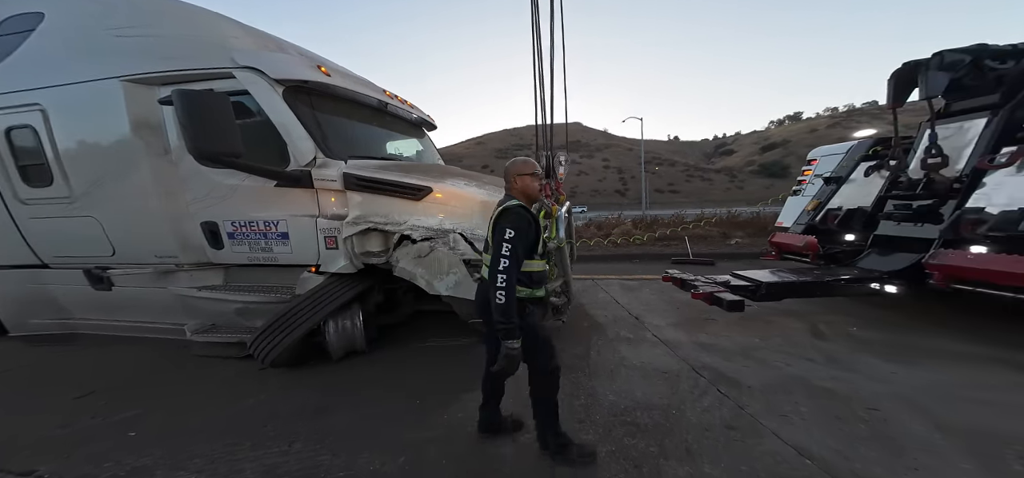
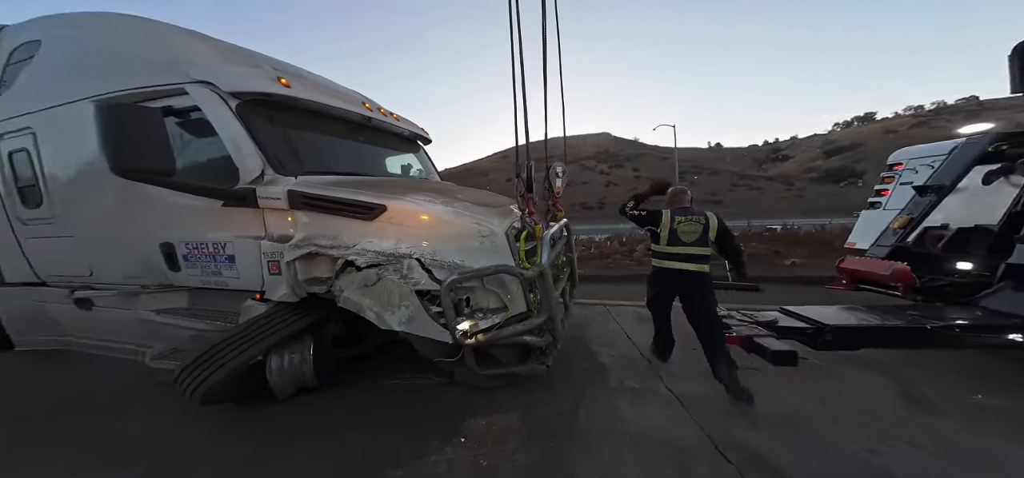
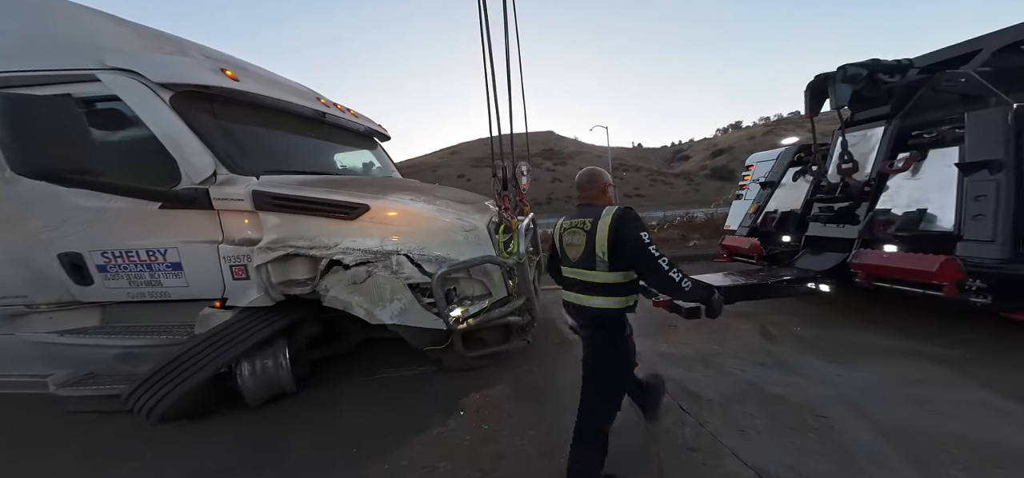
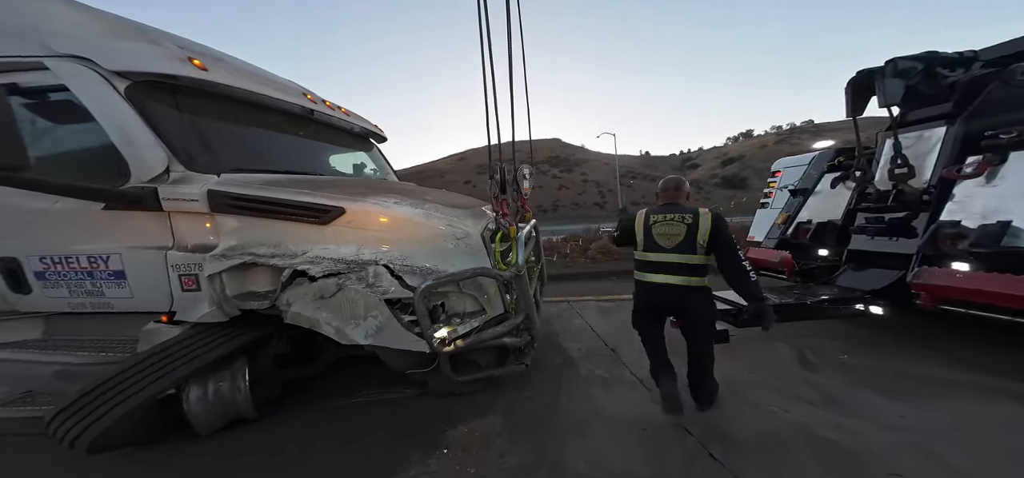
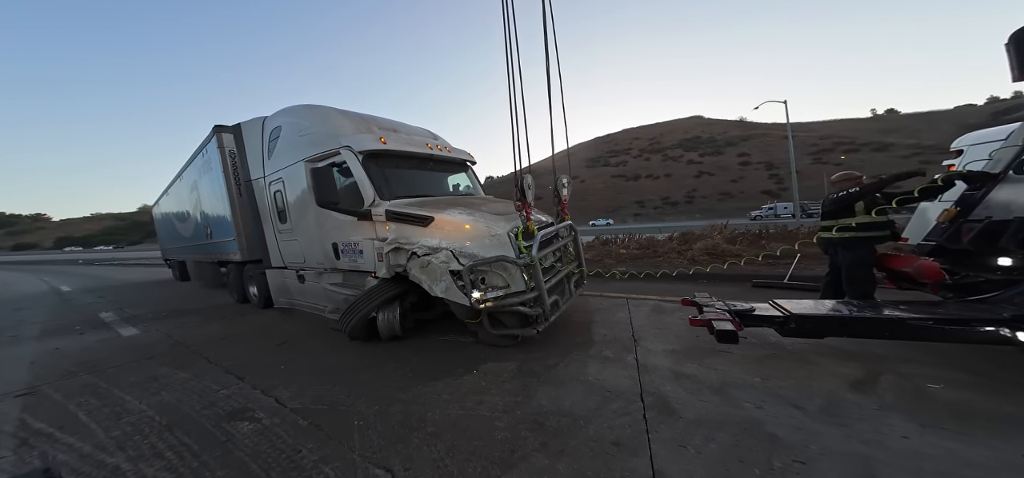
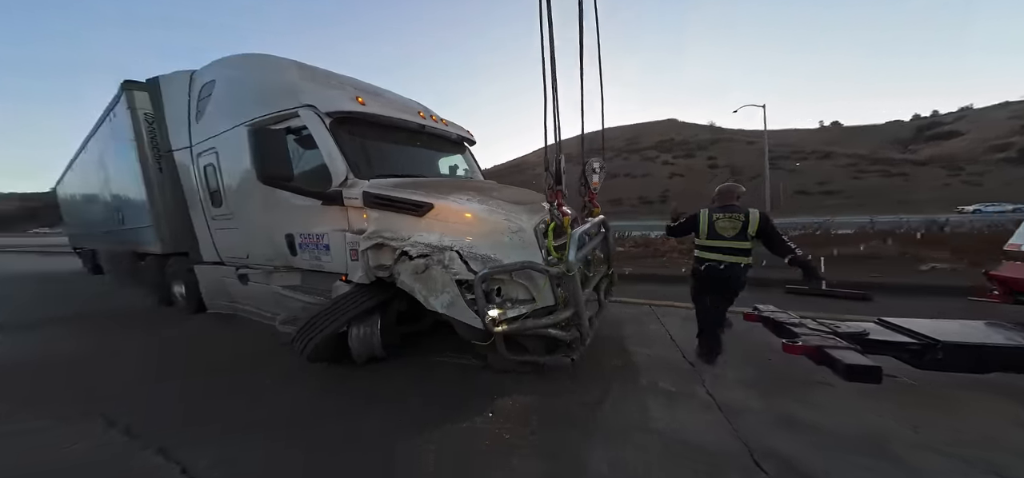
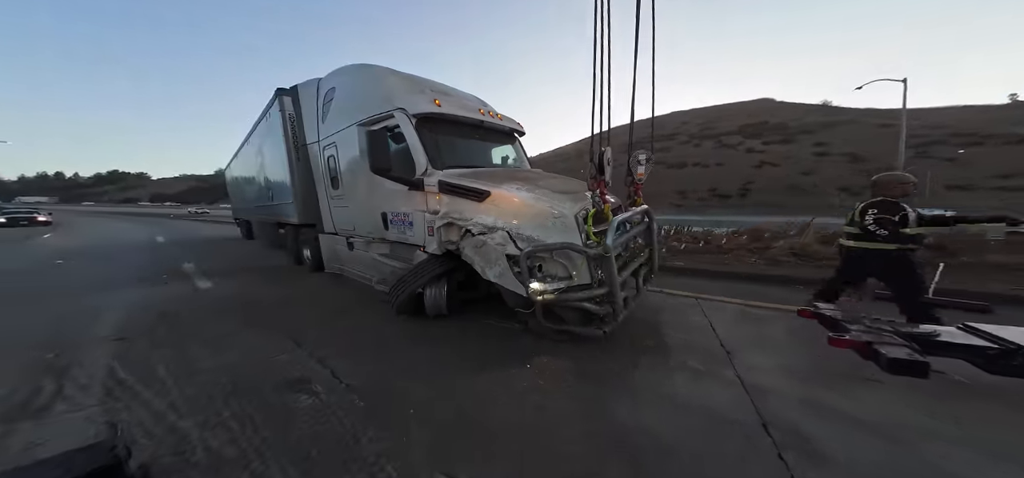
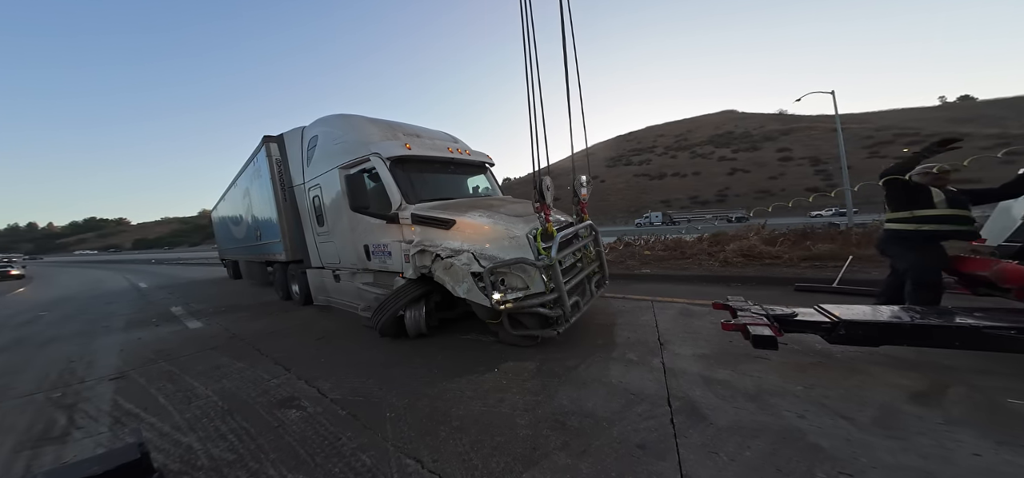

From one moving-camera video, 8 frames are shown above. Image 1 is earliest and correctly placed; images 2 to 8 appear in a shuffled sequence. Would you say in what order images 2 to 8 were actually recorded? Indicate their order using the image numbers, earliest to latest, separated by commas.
3, 4, 2, 6, 7, 5, 8
